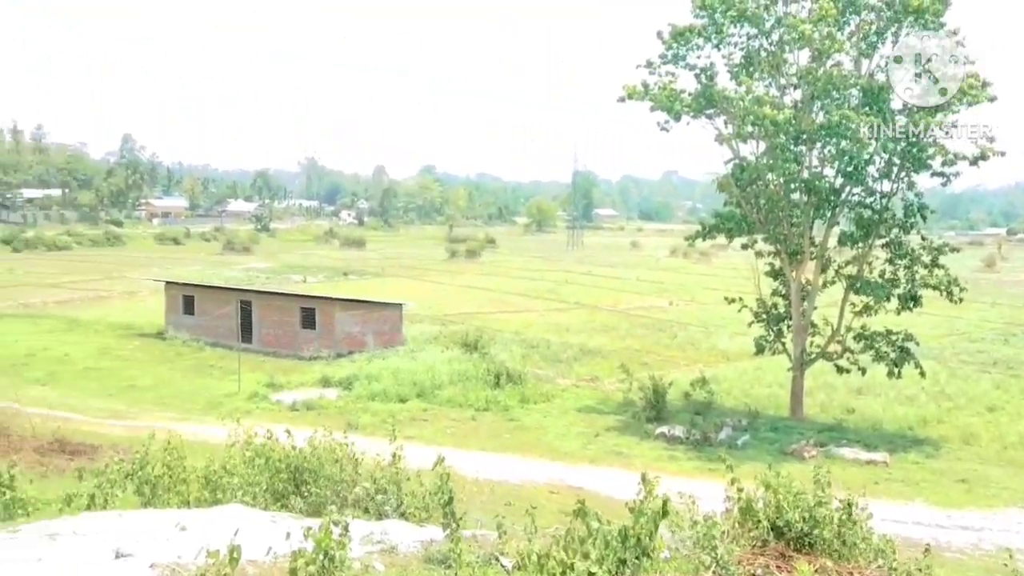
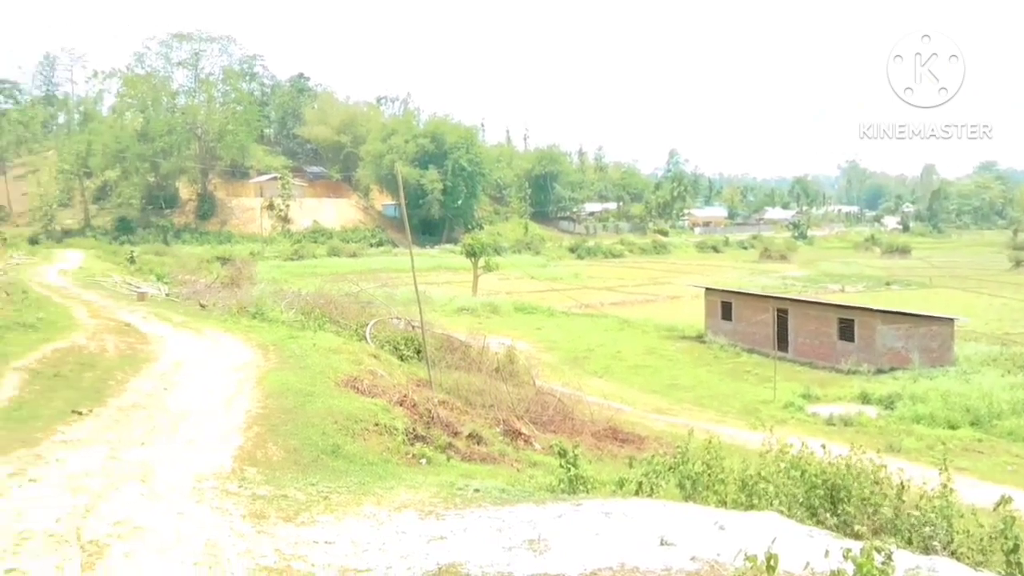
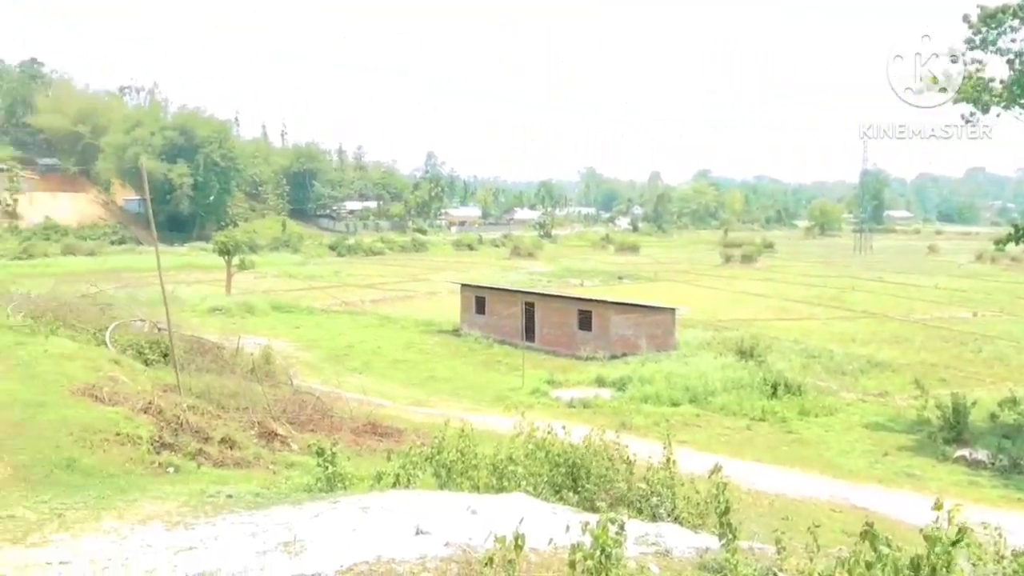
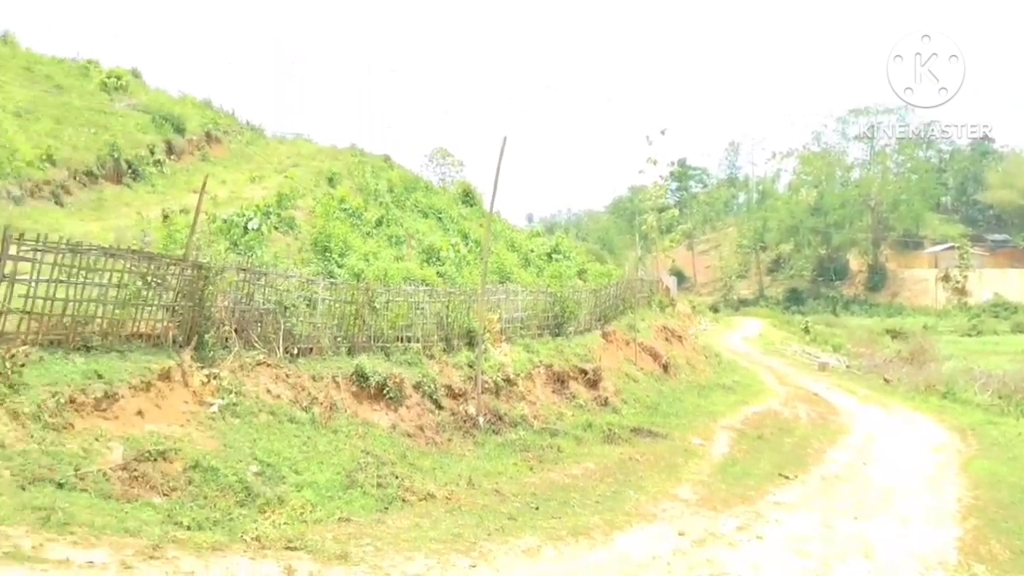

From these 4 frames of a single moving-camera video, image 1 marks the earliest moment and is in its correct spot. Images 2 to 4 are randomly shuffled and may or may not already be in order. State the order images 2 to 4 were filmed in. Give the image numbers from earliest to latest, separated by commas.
3, 2, 4
